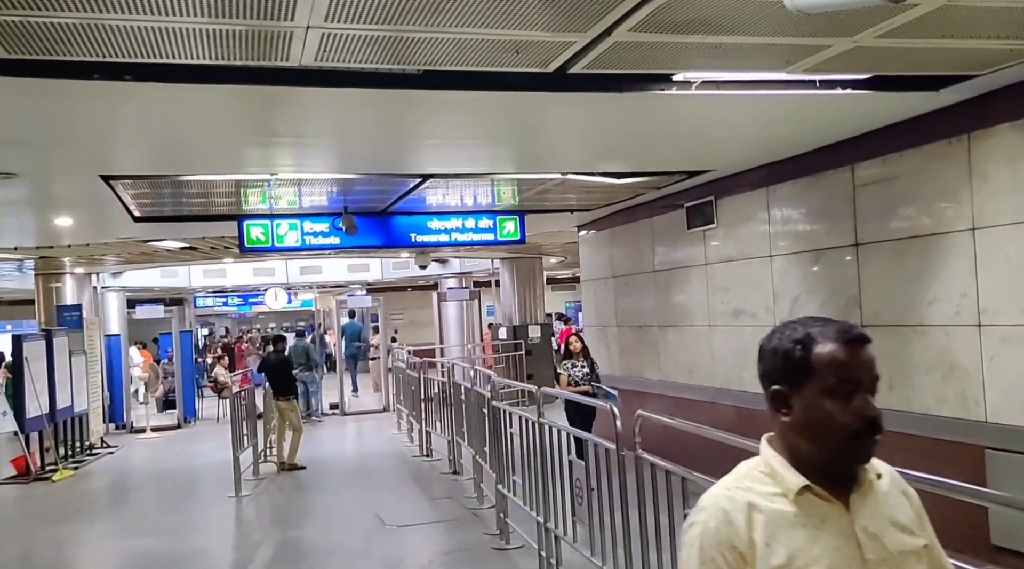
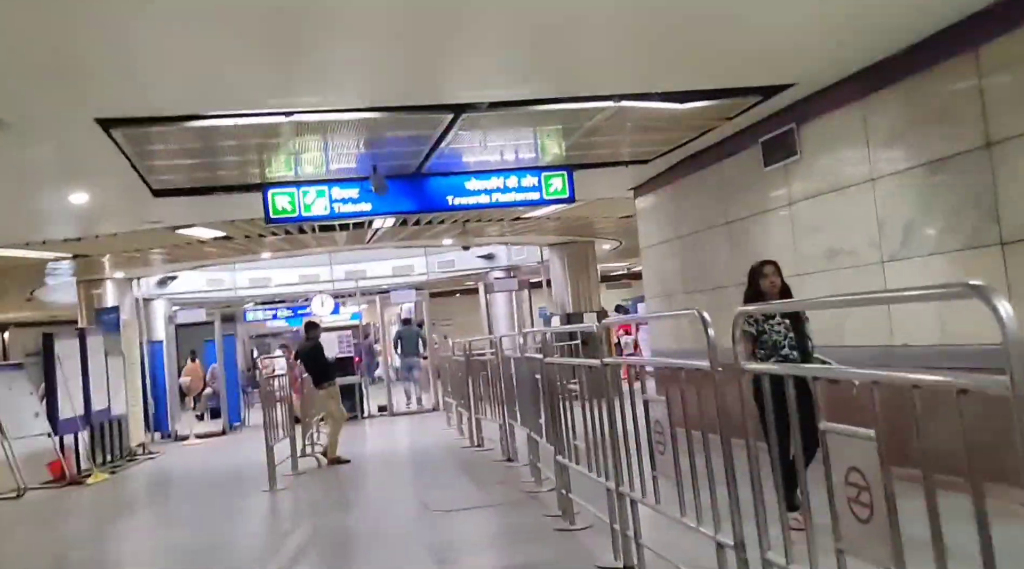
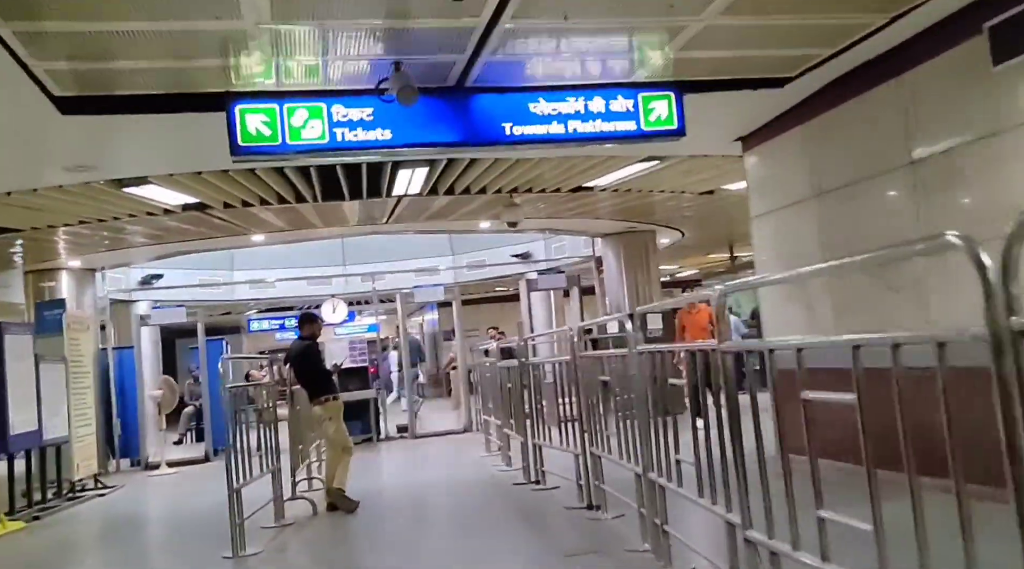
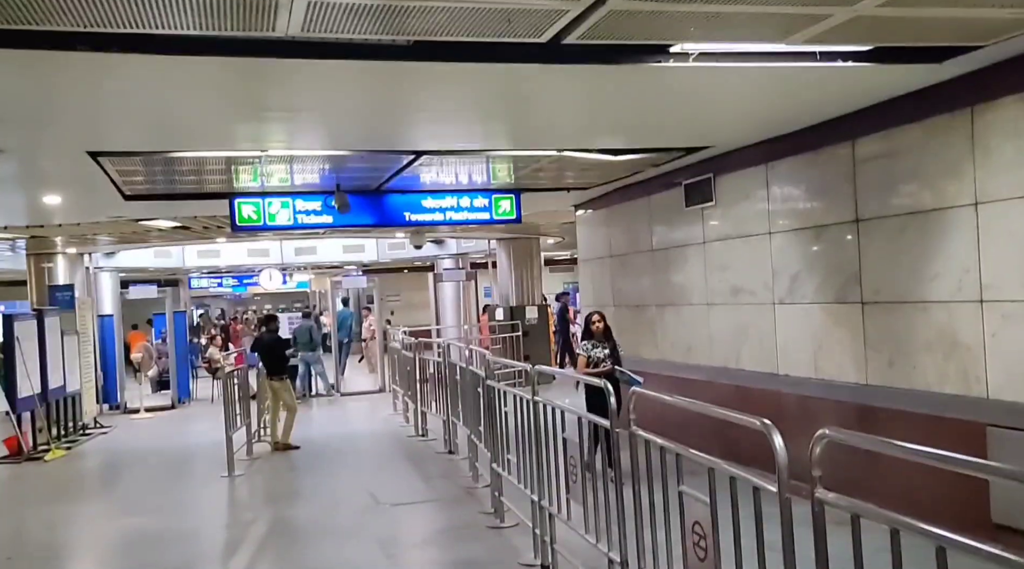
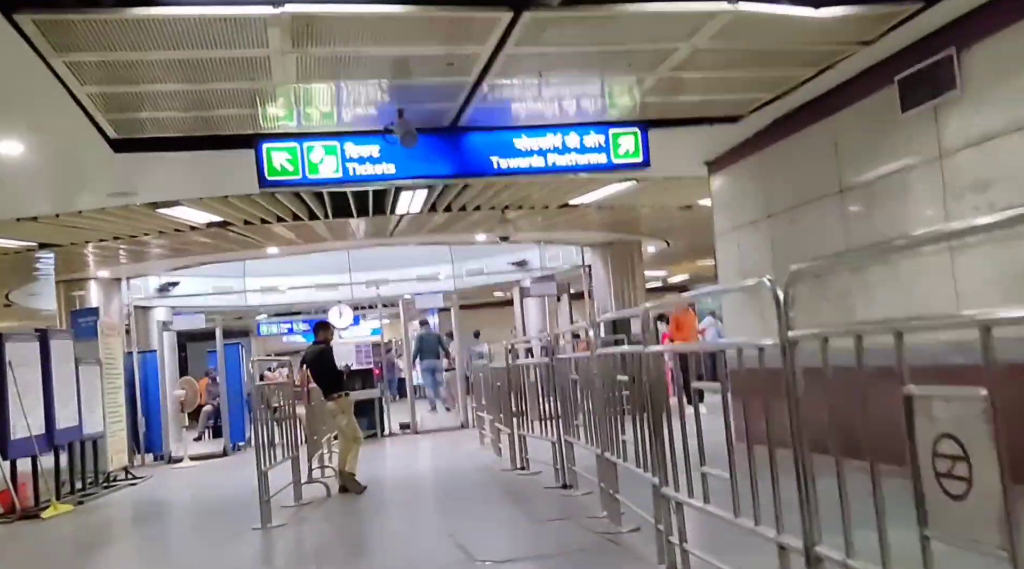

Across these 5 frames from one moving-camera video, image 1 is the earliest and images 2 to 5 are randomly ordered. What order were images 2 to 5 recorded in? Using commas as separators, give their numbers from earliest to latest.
4, 2, 5, 3
